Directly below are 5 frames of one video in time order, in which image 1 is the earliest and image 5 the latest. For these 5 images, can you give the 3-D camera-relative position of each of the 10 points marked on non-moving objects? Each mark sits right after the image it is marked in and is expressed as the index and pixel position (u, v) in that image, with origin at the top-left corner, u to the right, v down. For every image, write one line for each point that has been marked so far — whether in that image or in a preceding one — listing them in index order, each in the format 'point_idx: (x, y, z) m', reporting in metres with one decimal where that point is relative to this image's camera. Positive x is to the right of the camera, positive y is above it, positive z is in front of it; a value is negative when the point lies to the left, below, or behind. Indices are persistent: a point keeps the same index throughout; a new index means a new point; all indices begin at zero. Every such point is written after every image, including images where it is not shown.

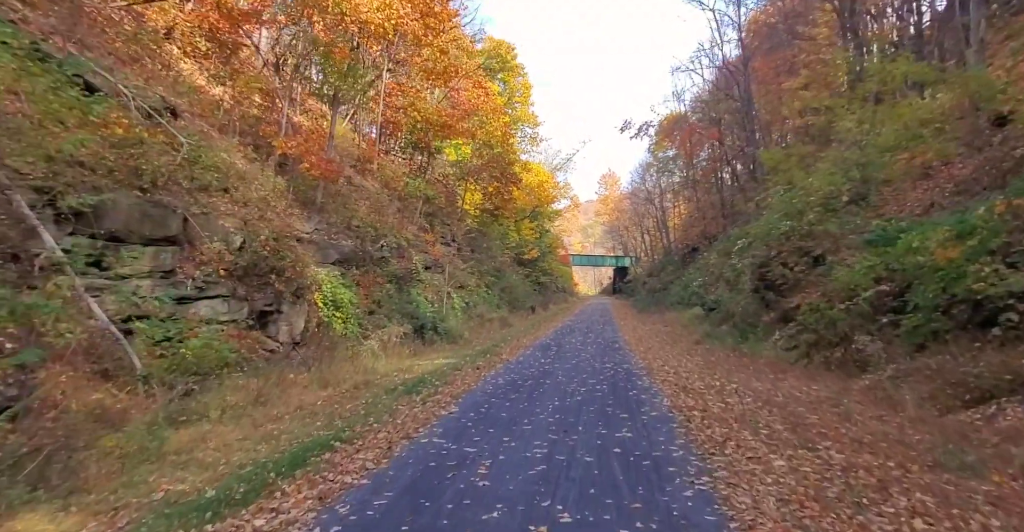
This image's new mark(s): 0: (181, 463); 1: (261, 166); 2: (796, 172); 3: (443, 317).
0: (-3.7, -2.2, +5.5) m
1: (-7.4, +3.0, +14.2) m
2: (+10.6, +3.4, +17.9) m
3: (-2.8, -2.0, +18.6) m
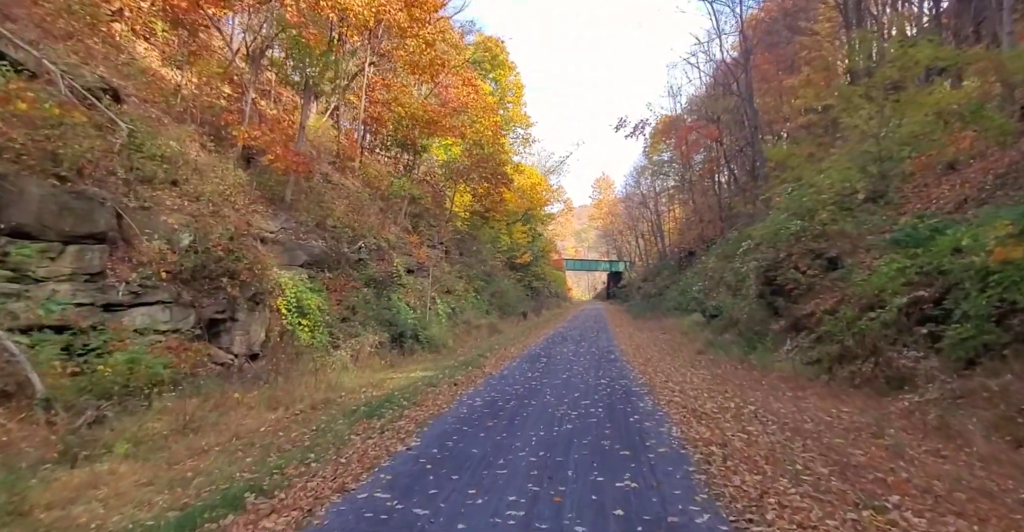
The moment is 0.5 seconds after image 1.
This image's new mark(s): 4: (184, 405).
0: (-4.0, -2.2, +4.1) m
1: (-7.8, +2.9, +12.9) m
2: (+10.1, +3.3, +16.8) m
3: (-3.2, -2.1, +17.3) m
4: (-5.0, -2.1, +7.4) m
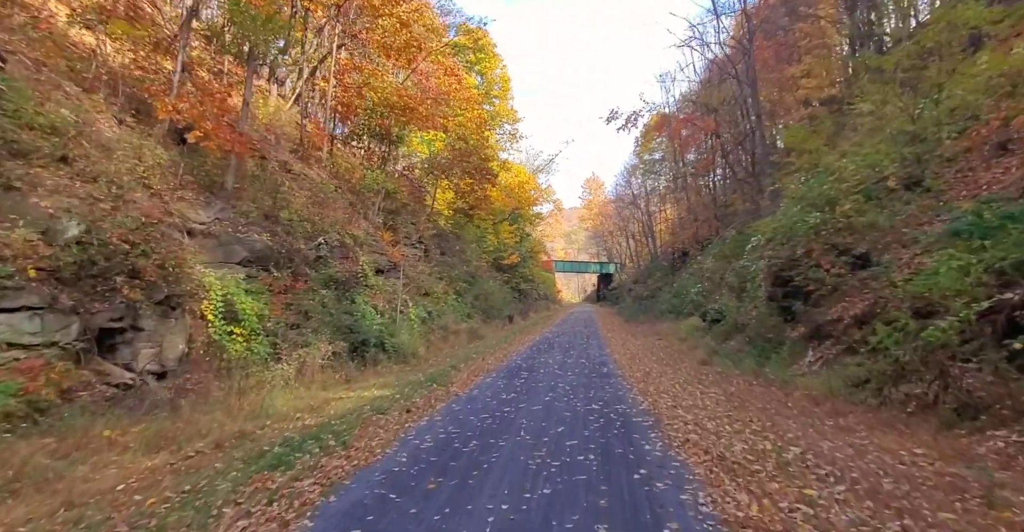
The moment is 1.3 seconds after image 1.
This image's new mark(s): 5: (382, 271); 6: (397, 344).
0: (-4.4, -2.1, +2.1) m
1: (-8.3, +3.0, +10.8) m
2: (+9.5, +3.3, +15.1) m
3: (-3.9, -2.1, +15.3) m
4: (-5.5, -2.1, +5.4) m
5: (-5.2, -0.2, +19.3) m
6: (-3.5, -2.4, +15.0) m
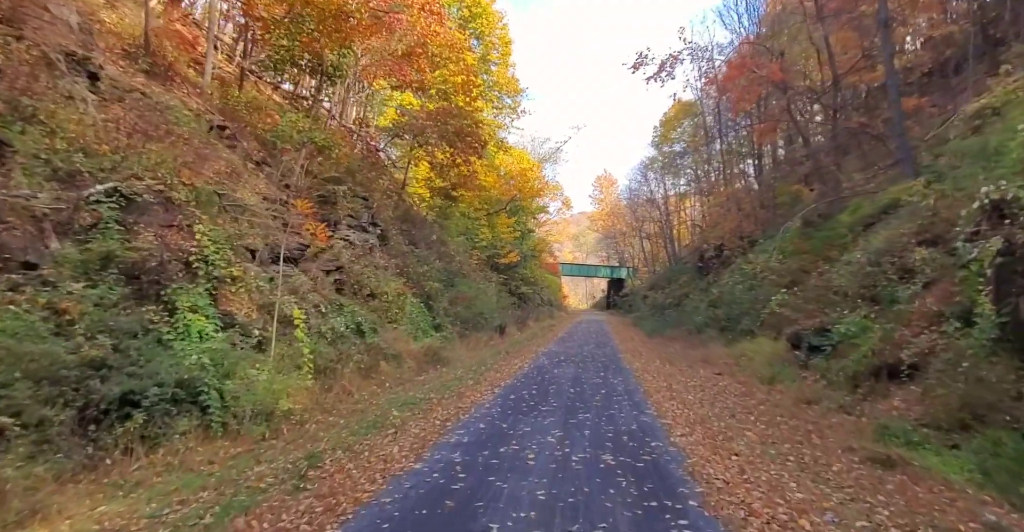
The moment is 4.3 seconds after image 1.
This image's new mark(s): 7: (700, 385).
0: (-5.3, -1.6, -5.4) m
1: (-9.0, +3.5, +3.4) m
2: (+8.8, +3.5, +7.4) m
3: (-4.6, -1.6, +7.8) m
4: (-6.4, -1.5, -2.1) m
5: (-5.9, +0.2, +11.9) m
6: (-4.3, -2.0, +7.5) m
7: (+5.0, -2.9, +11.8) m
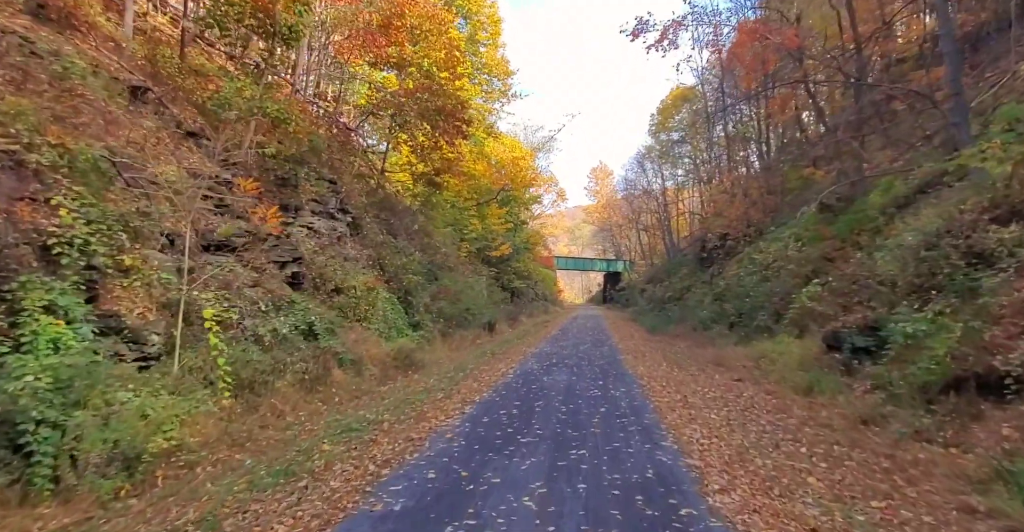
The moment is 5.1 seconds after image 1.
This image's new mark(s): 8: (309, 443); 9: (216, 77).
0: (-5.6, -1.5, -7.6) m
1: (-9.4, +3.6, +1.0) m
2: (+8.4, +3.8, +5.2) m
3: (-5.0, -1.4, +5.6) m
4: (-6.7, -1.4, -4.4) m
5: (-6.3, +0.4, +9.6) m
6: (-4.7, -1.8, +5.2) m
7: (+4.5, -2.6, +9.6) m
8: (-2.8, -2.4, +6.3) m
9: (-8.6, +5.5, +14.0) m
